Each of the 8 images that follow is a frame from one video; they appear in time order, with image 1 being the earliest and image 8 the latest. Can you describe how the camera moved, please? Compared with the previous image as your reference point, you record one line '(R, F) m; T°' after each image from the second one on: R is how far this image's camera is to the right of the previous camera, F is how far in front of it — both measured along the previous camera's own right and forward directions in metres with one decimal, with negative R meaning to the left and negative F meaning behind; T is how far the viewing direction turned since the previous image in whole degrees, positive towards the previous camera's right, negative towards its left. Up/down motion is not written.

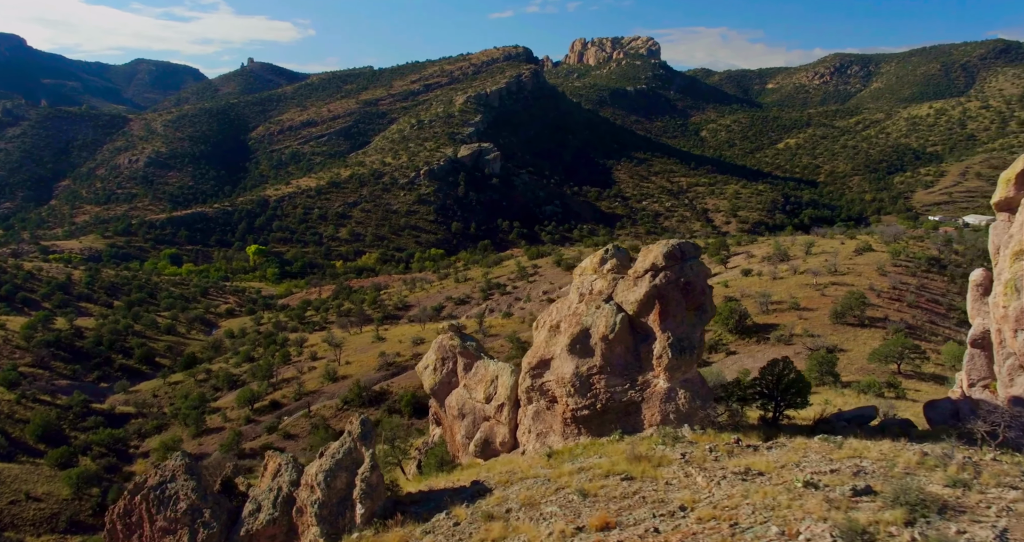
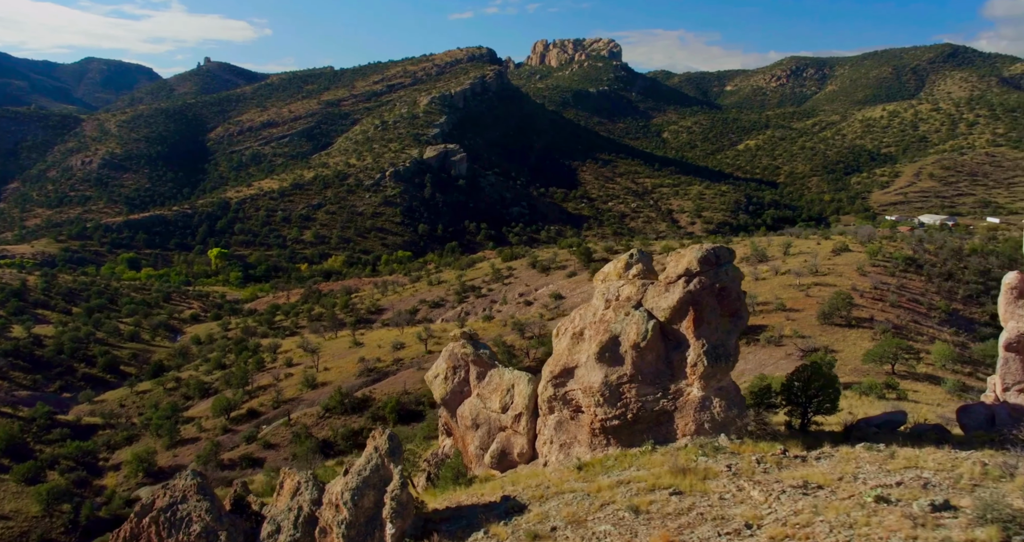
(-1.3, +0.6) m; +3°
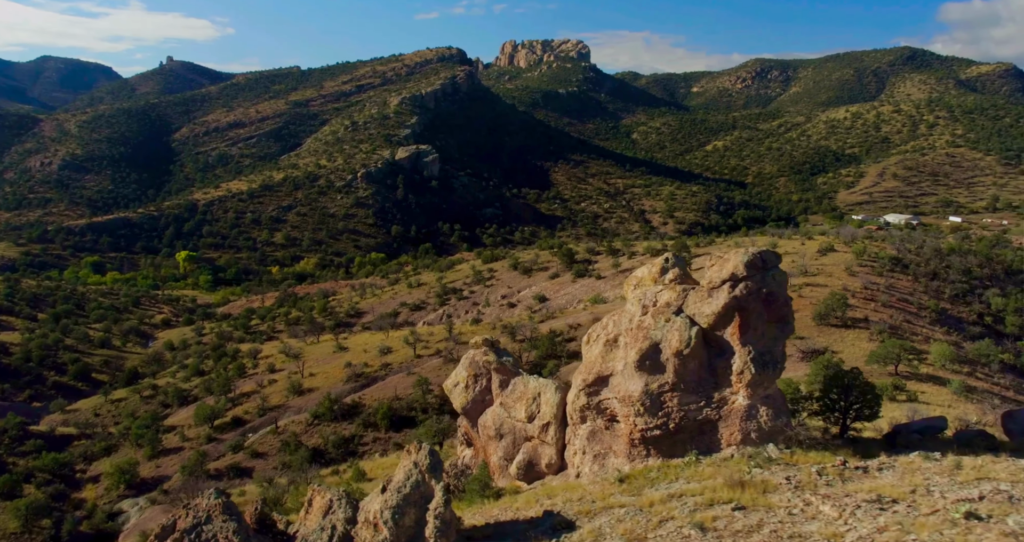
(-1.4, +0.6) m; +2°
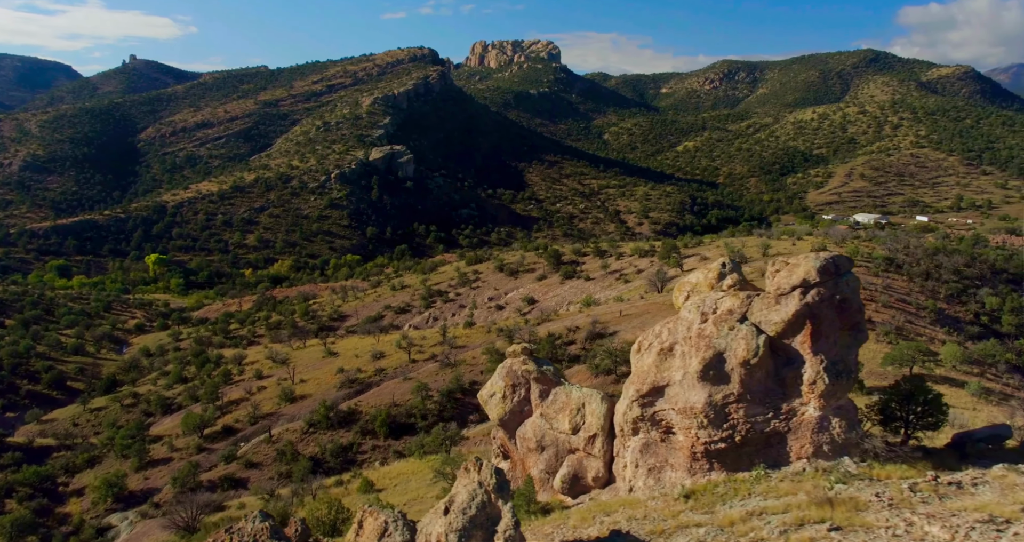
(-1.7, +0.8) m; +2°
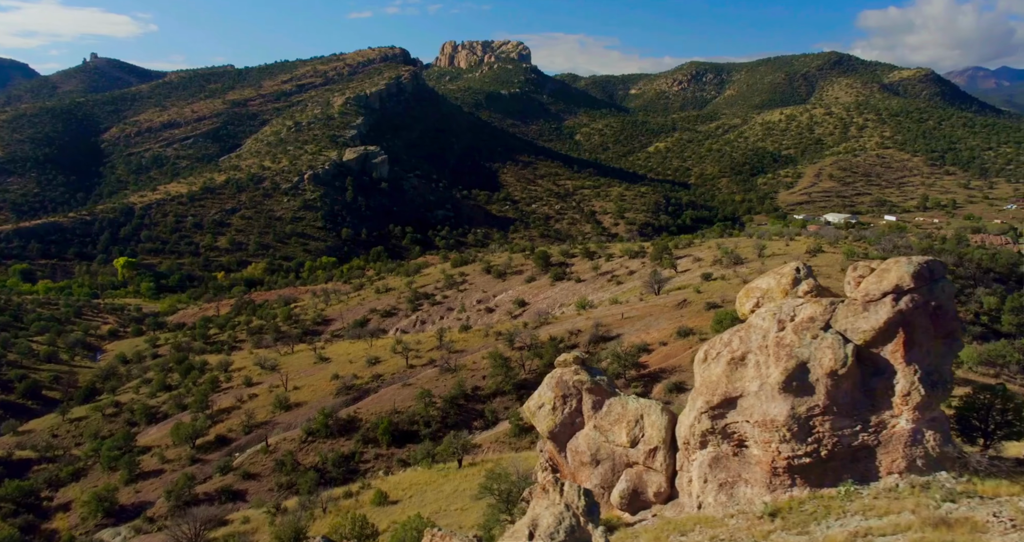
(-1.9, +0.9) m; +2°
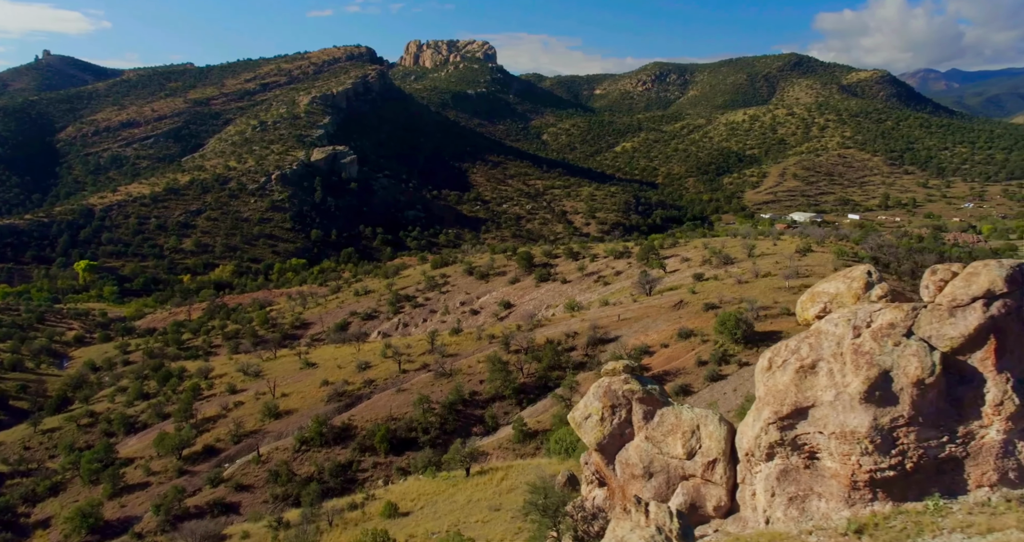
(-1.9, +0.9) m; +3°
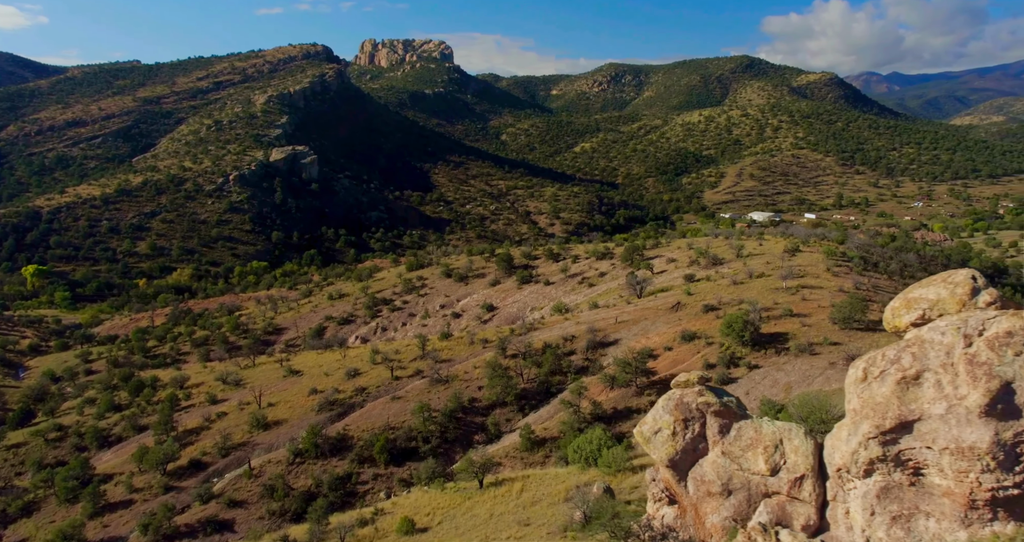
(-2.4, +1.2) m; +3°
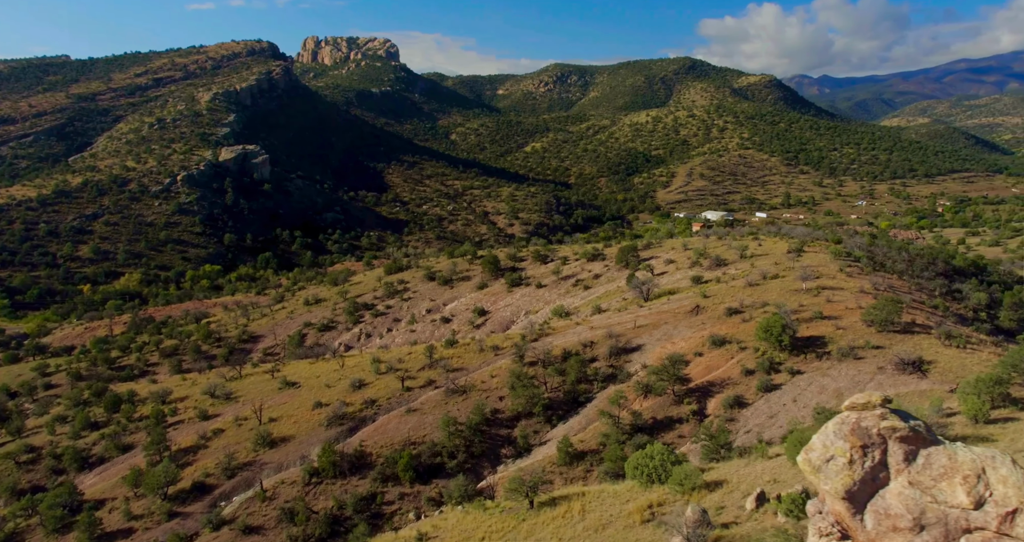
(-4.1, +2.1) m; +4°
